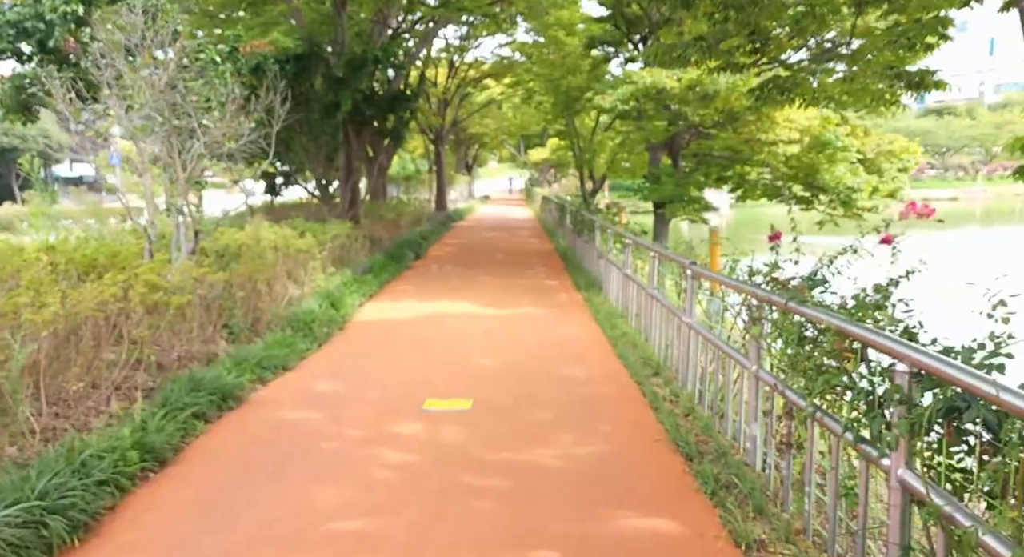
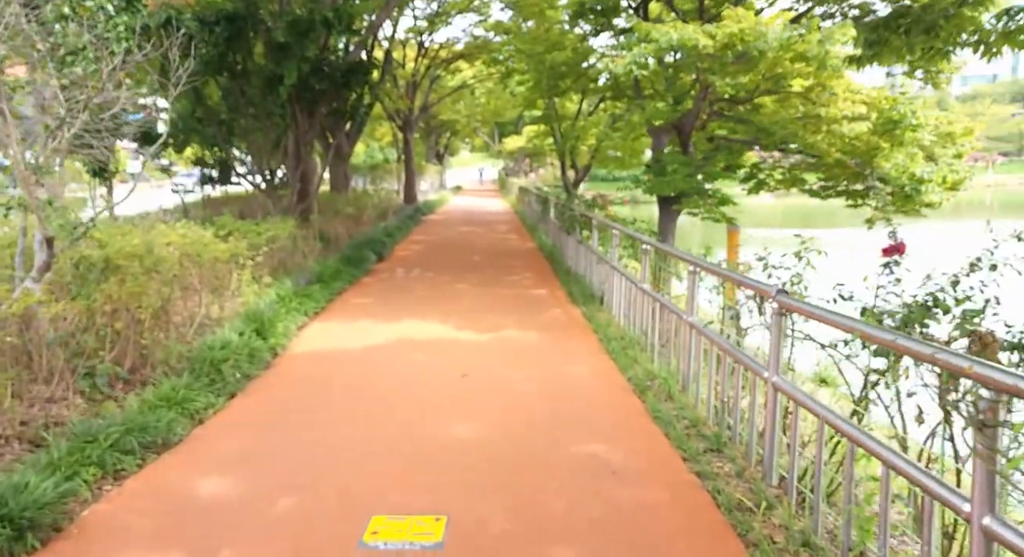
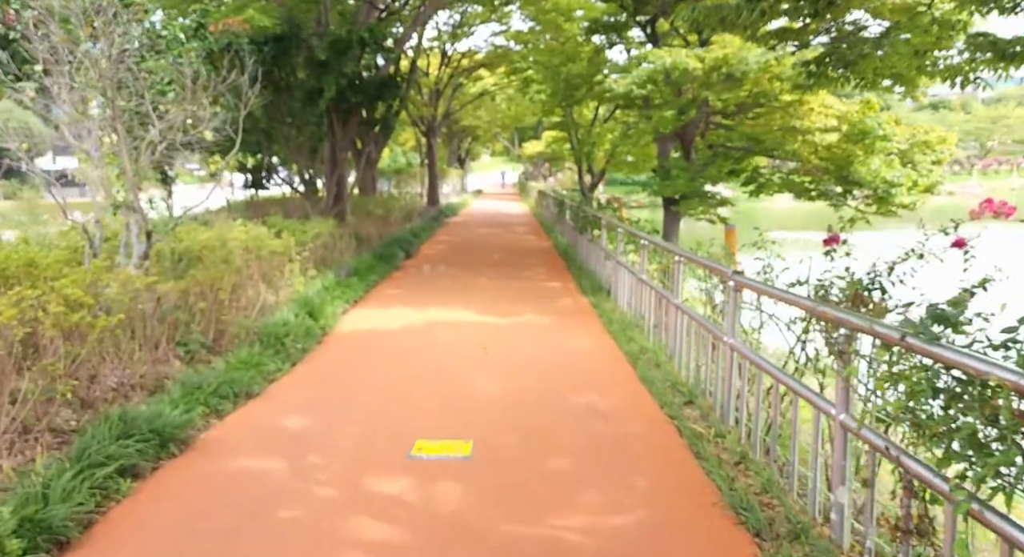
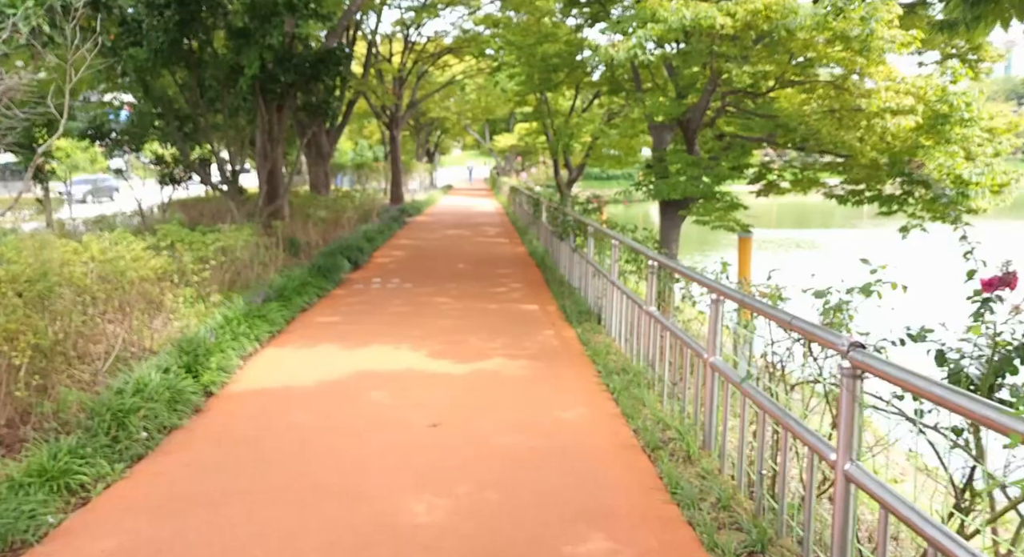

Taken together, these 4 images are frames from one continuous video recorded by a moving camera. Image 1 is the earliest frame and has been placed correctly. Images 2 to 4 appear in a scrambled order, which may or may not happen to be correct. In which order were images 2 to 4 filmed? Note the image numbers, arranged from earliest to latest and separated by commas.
3, 2, 4
